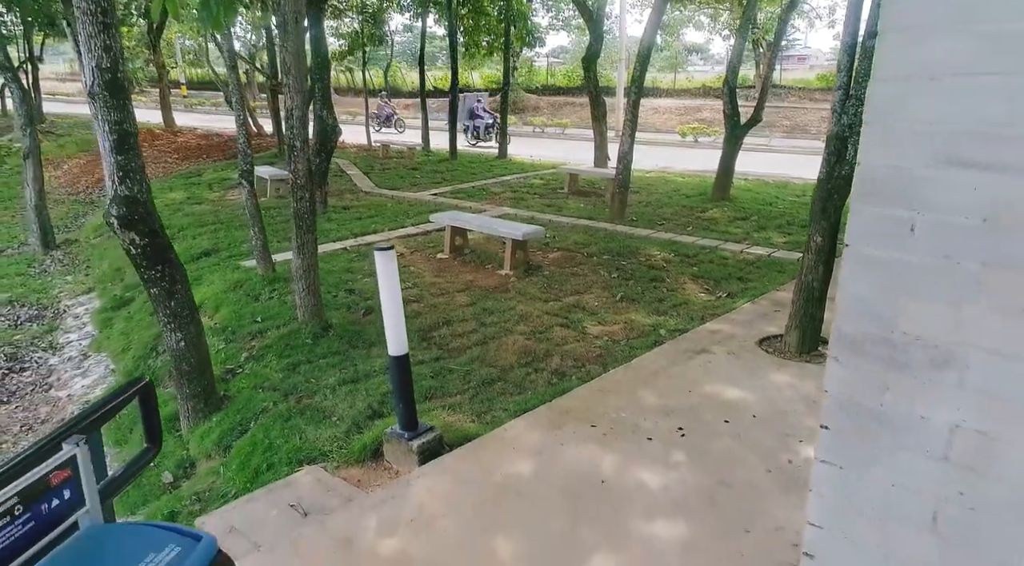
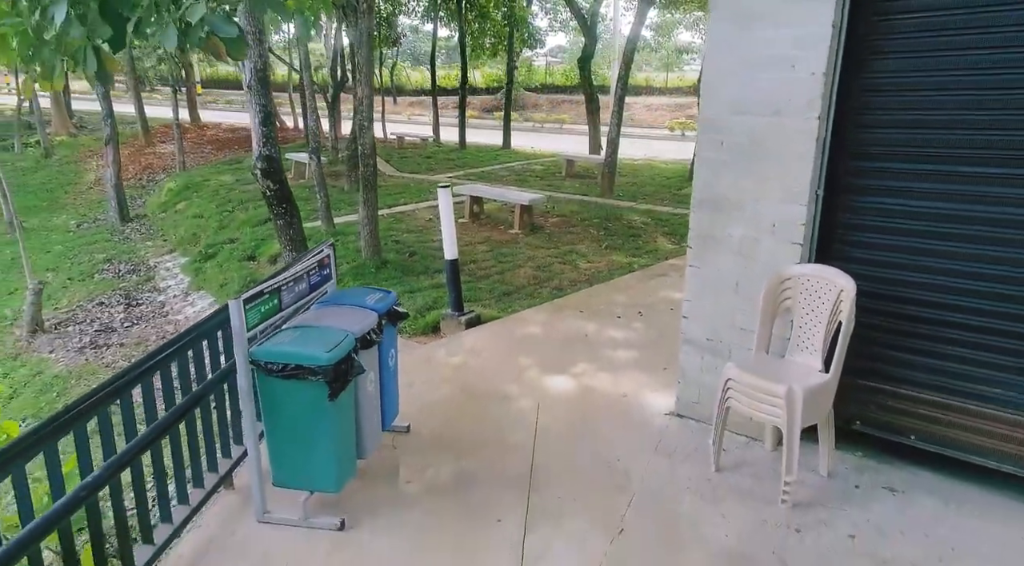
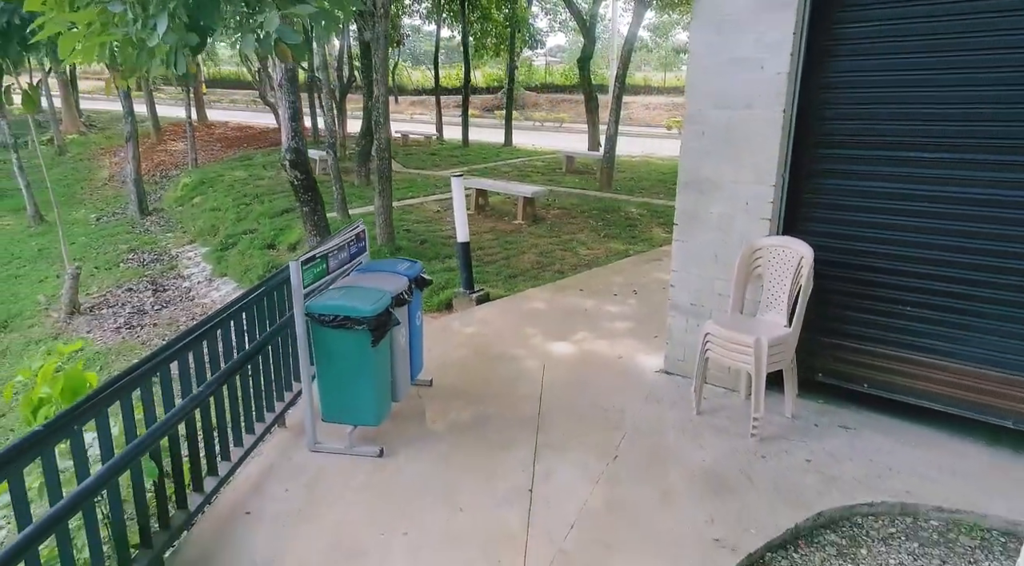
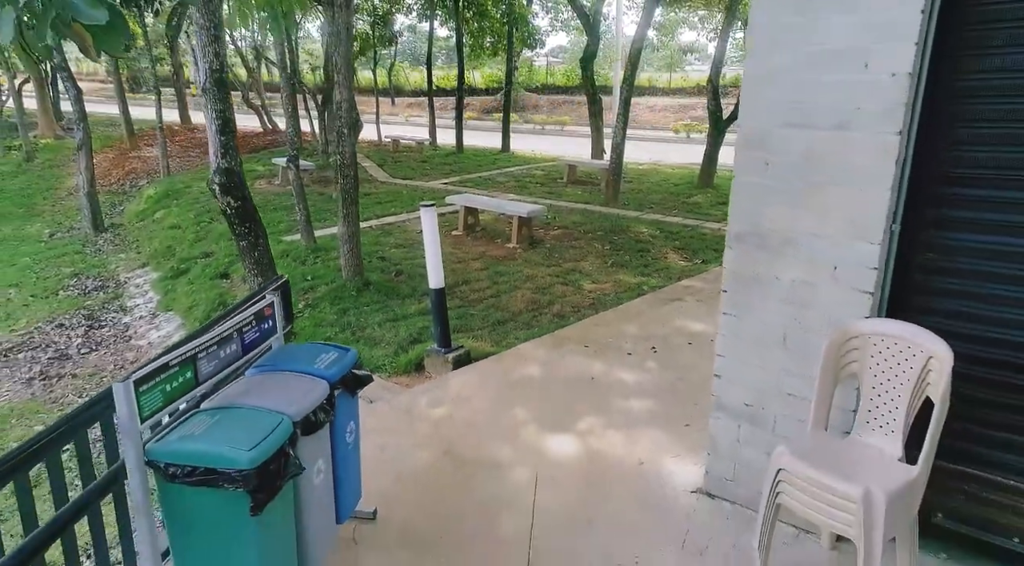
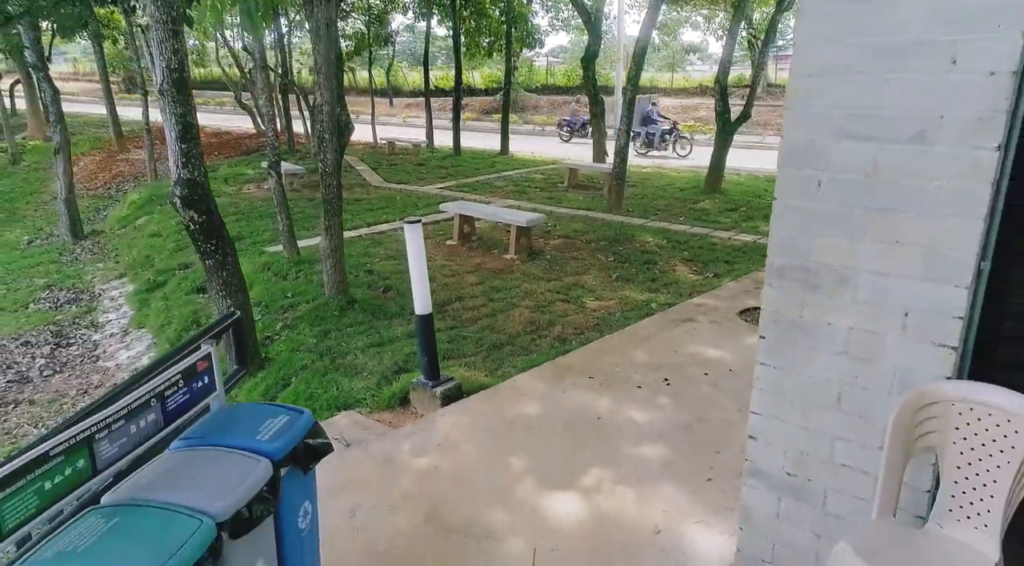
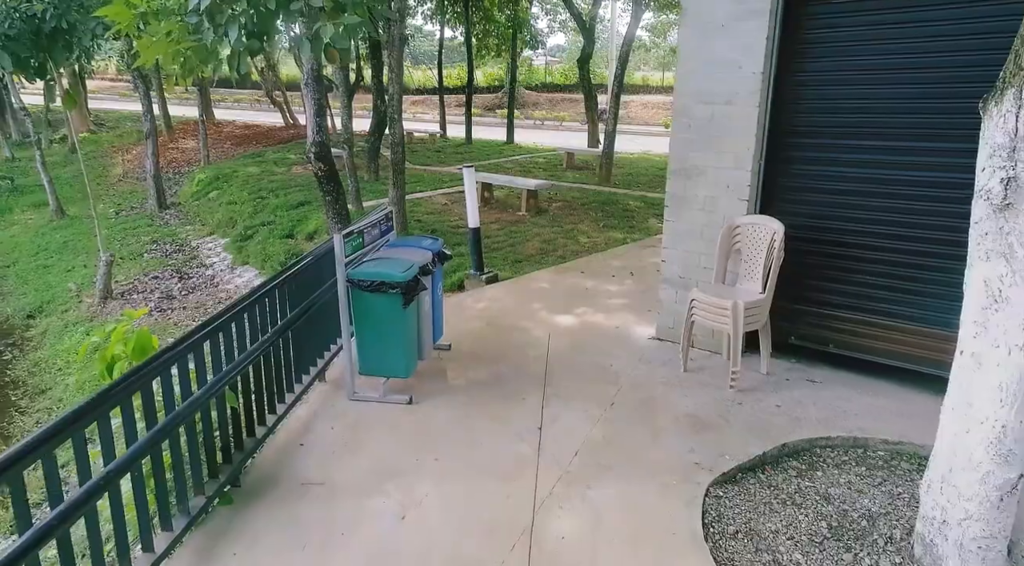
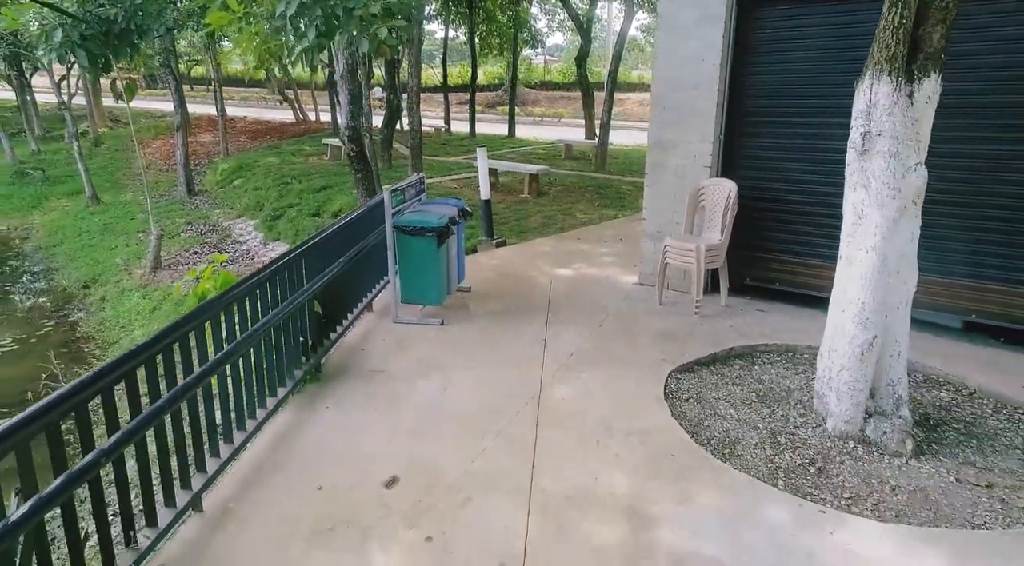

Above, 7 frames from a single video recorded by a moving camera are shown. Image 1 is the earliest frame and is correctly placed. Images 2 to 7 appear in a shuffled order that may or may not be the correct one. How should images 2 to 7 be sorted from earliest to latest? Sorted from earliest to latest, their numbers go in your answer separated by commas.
5, 4, 2, 3, 6, 7
